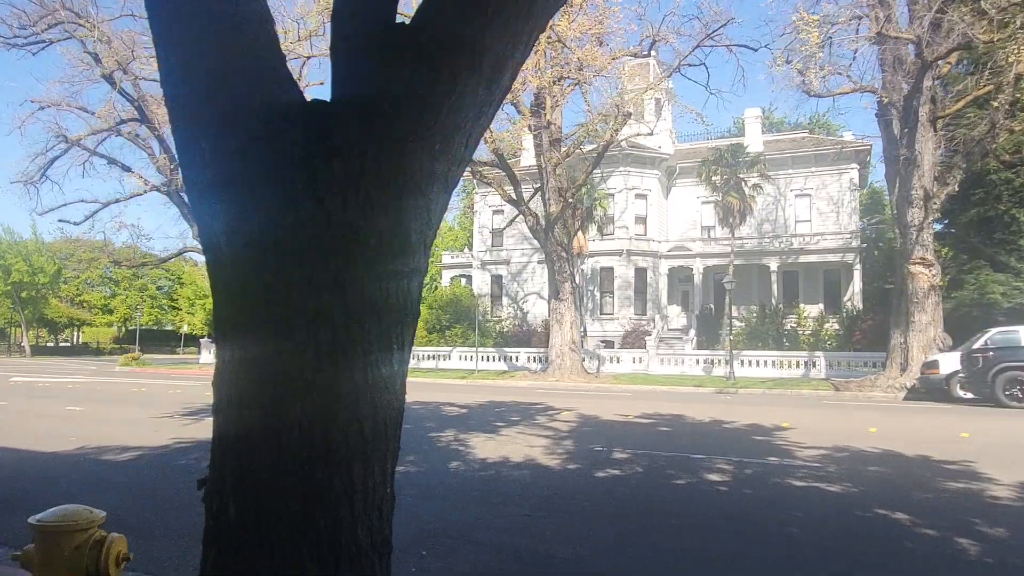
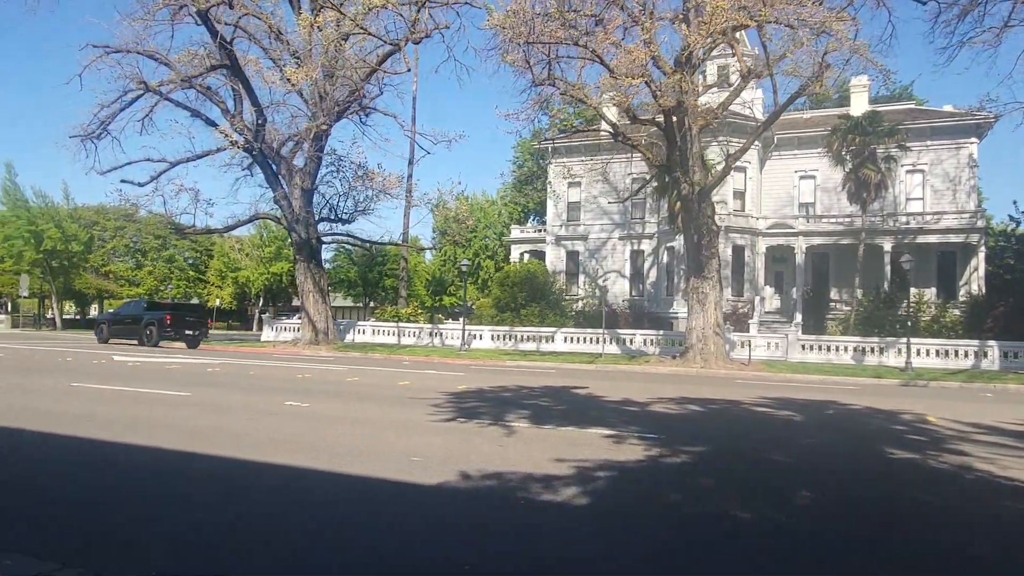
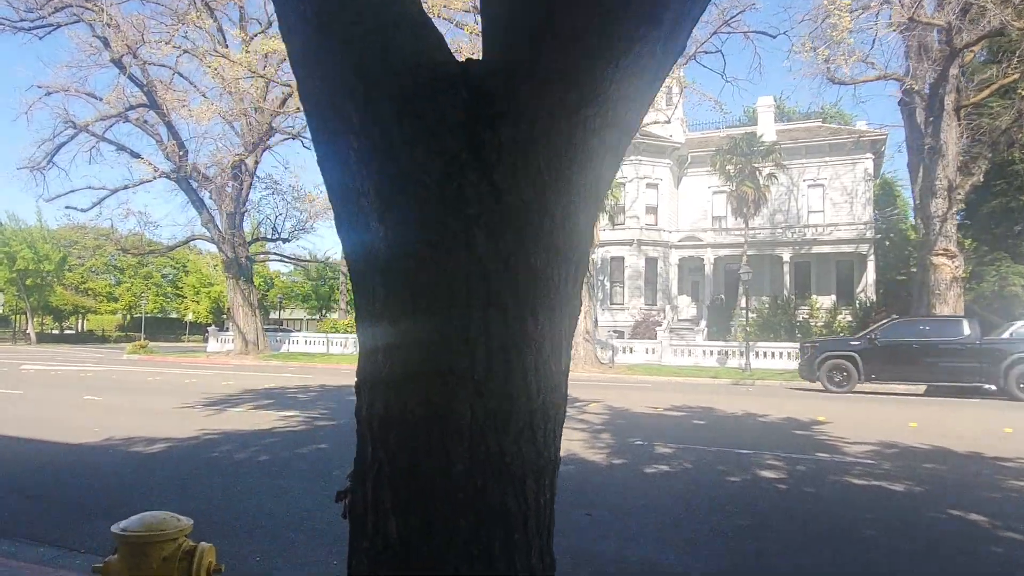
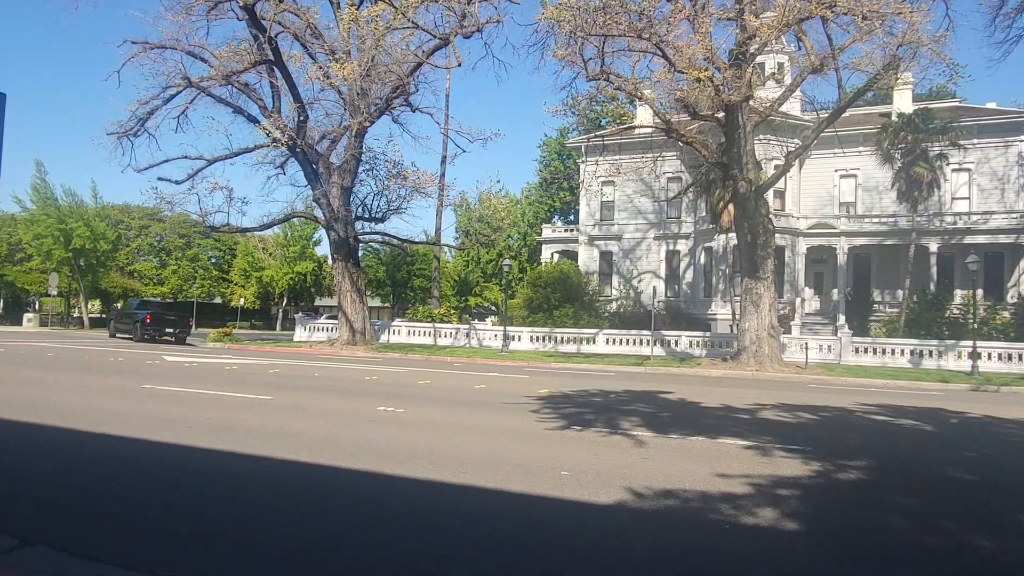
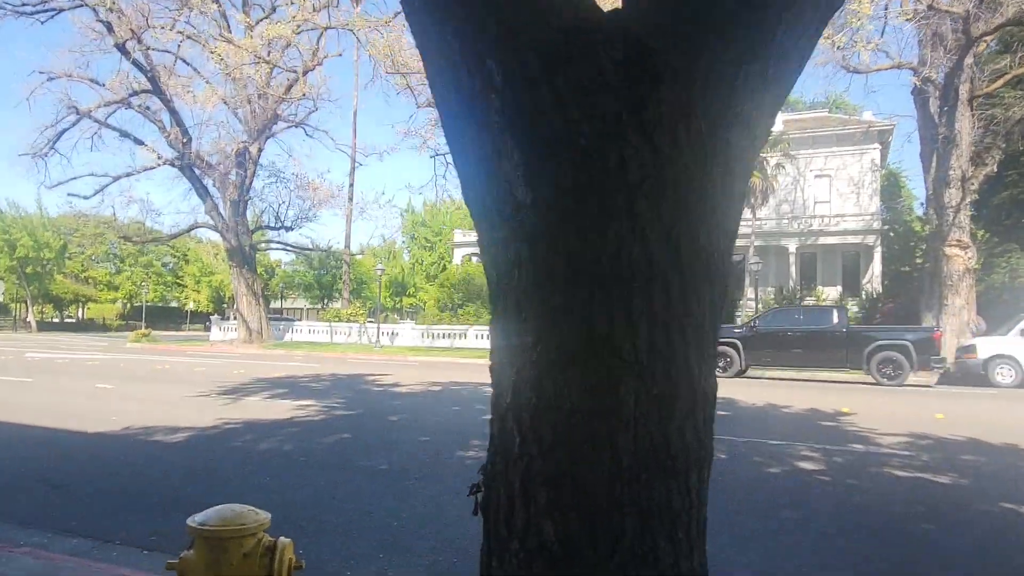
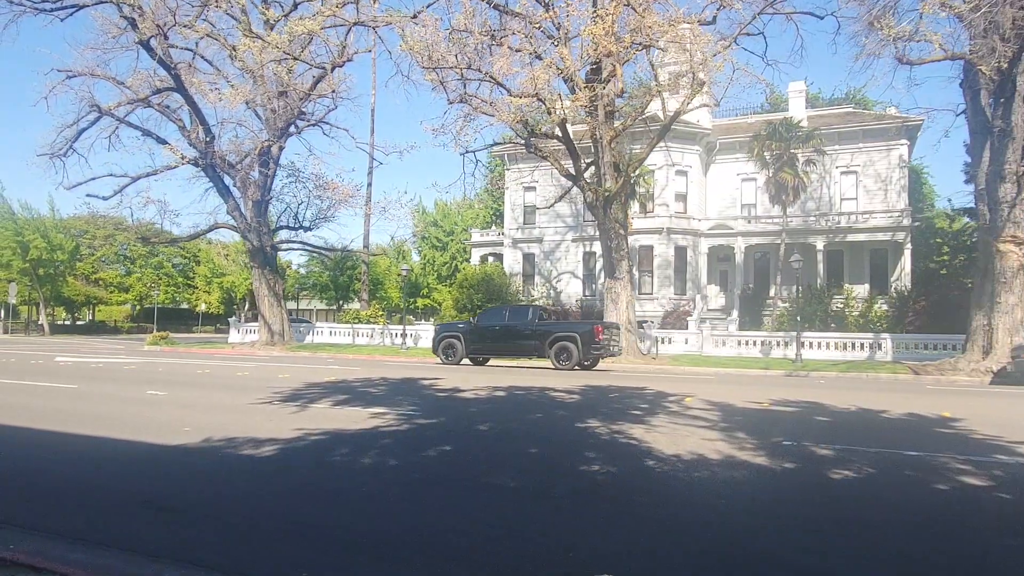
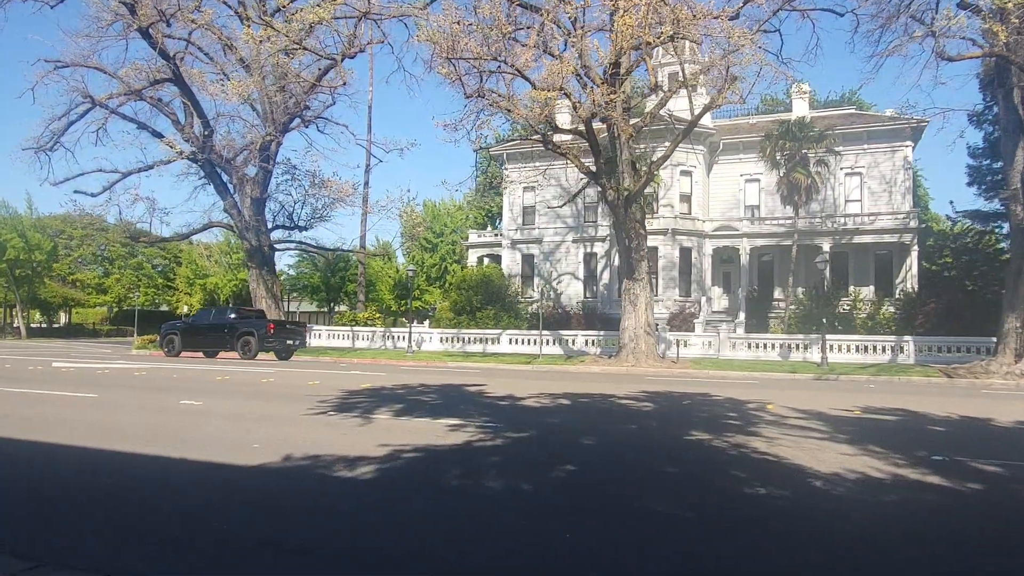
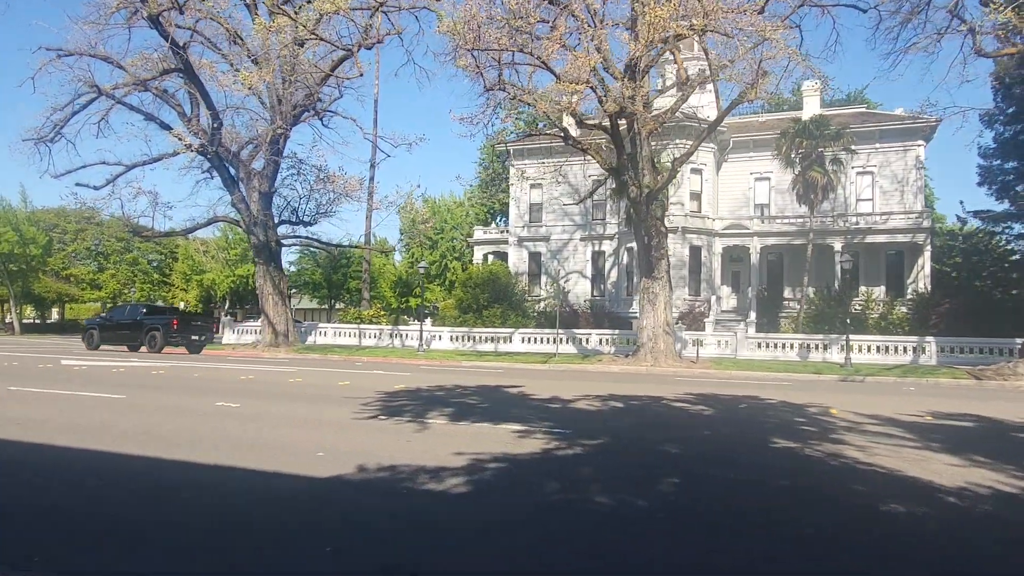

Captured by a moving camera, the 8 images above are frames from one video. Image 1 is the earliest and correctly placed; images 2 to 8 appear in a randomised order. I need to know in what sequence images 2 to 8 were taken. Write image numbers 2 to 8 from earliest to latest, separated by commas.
3, 5, 6, 7, 8, 2, 4
